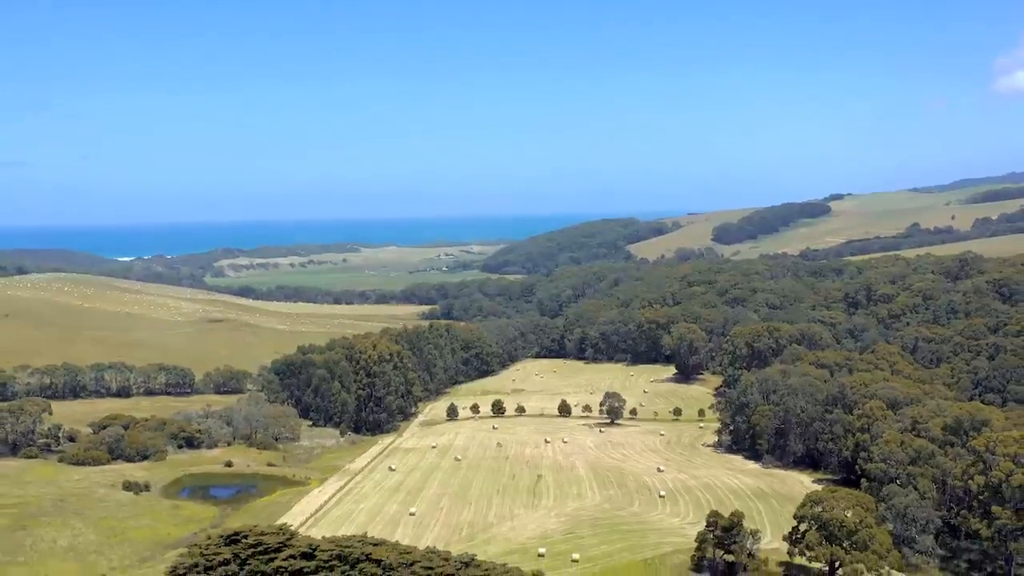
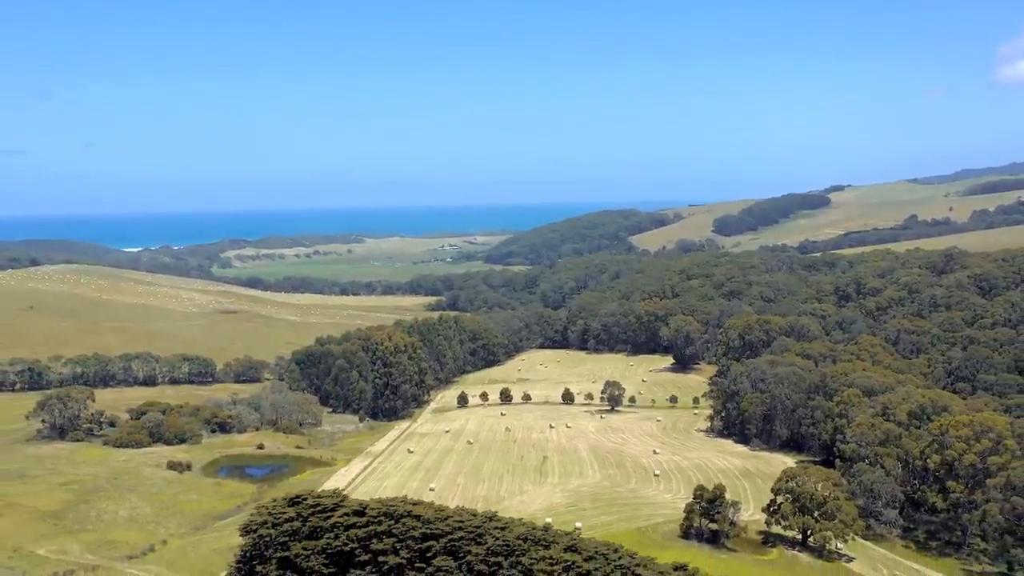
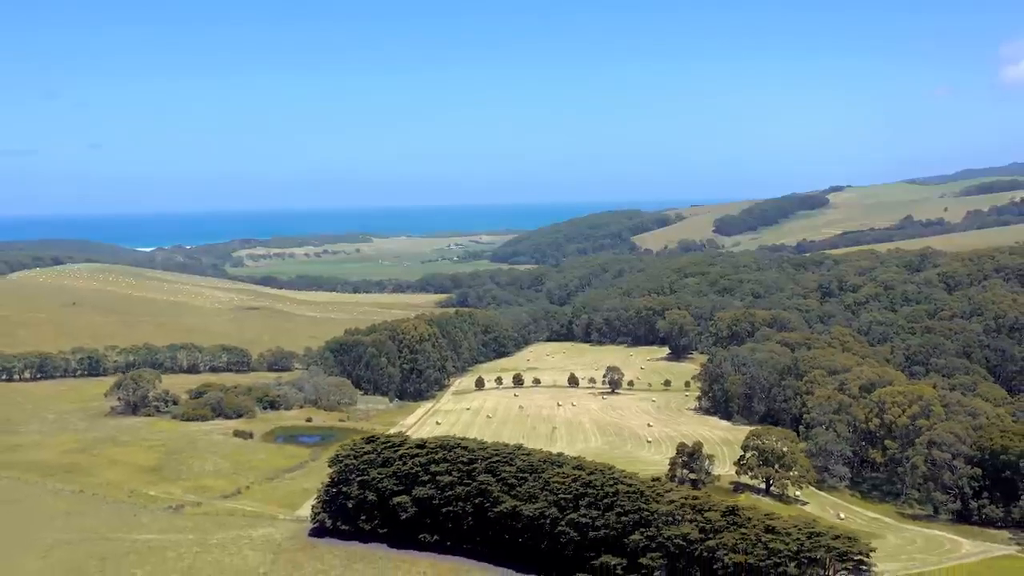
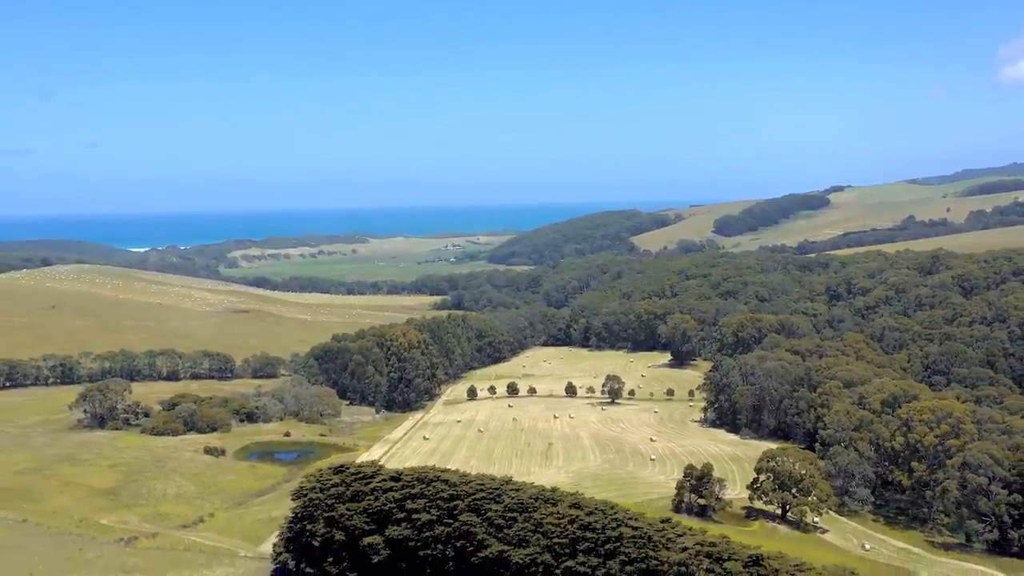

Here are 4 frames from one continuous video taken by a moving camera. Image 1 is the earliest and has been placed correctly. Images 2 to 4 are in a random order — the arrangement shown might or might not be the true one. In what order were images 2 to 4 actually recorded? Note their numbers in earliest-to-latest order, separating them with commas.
2, 4, 3
